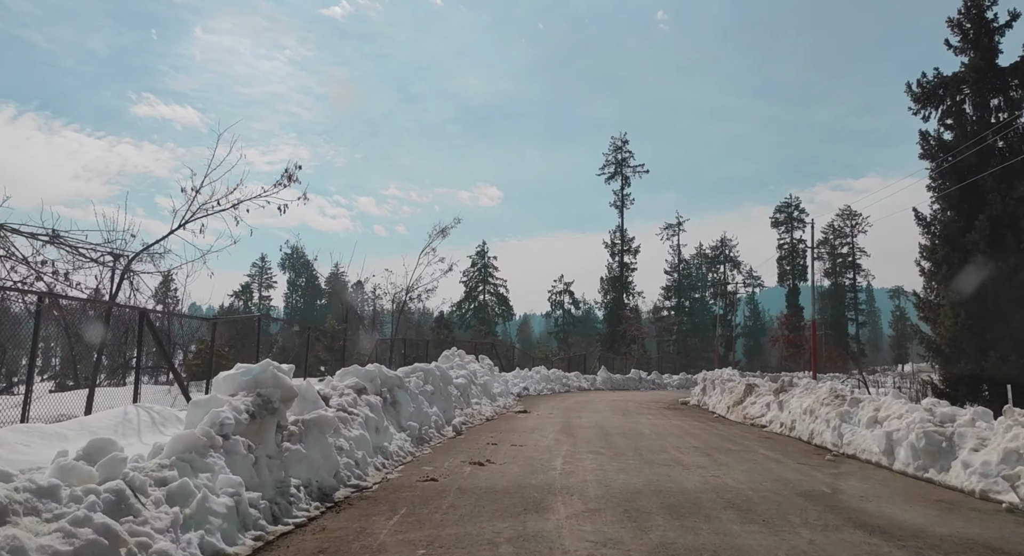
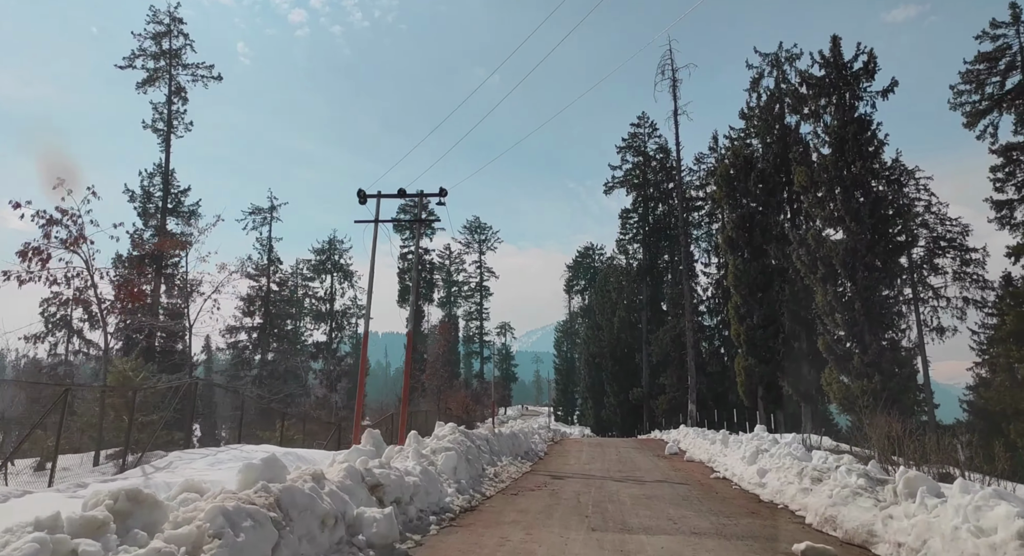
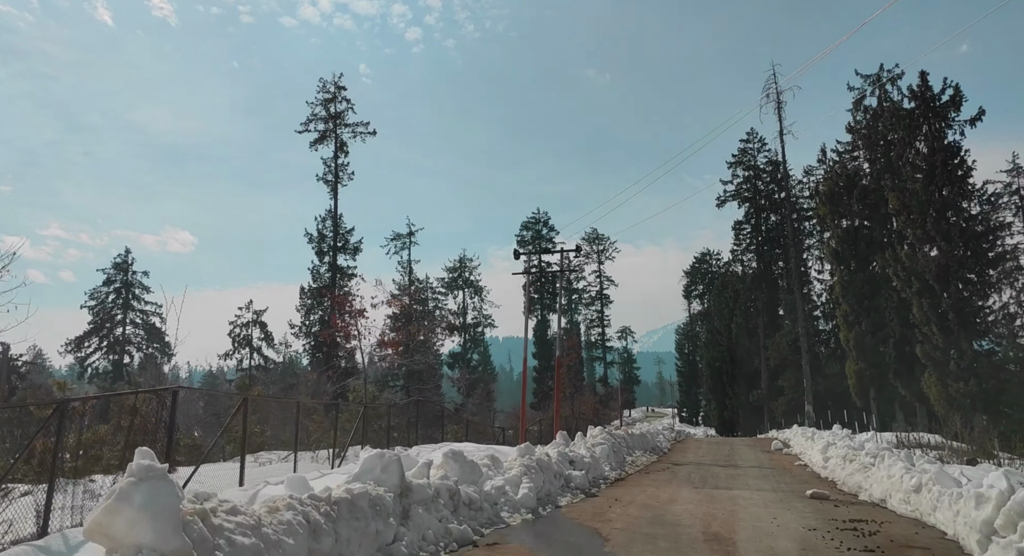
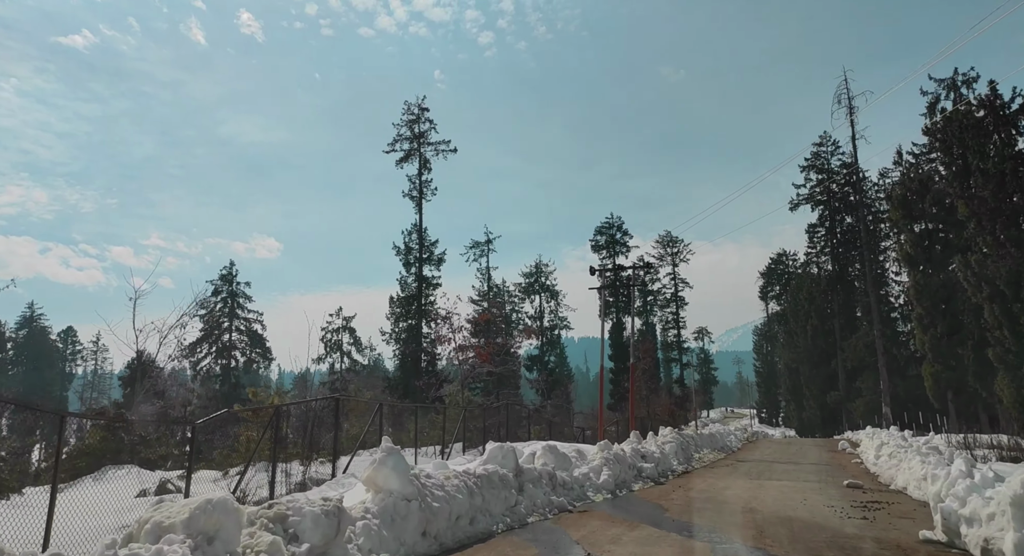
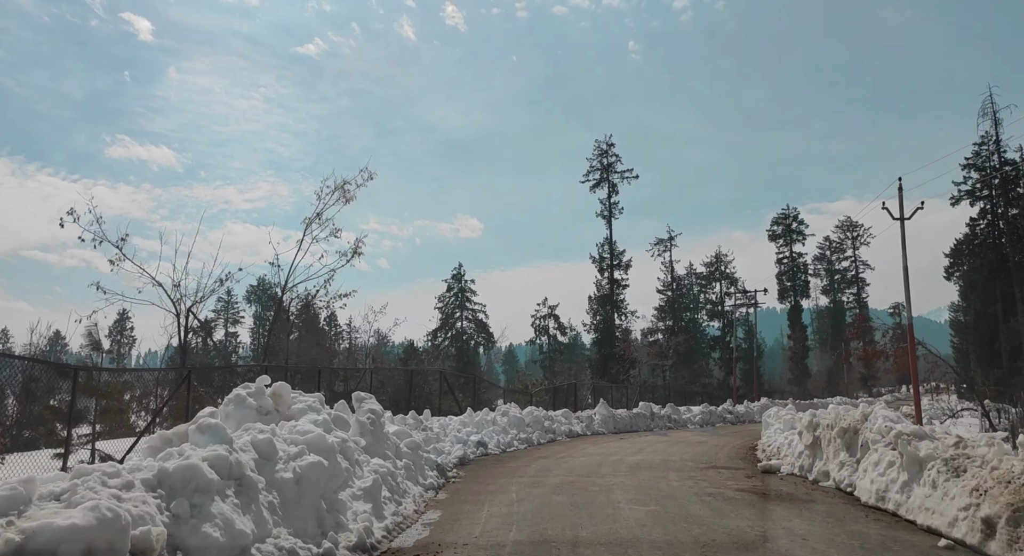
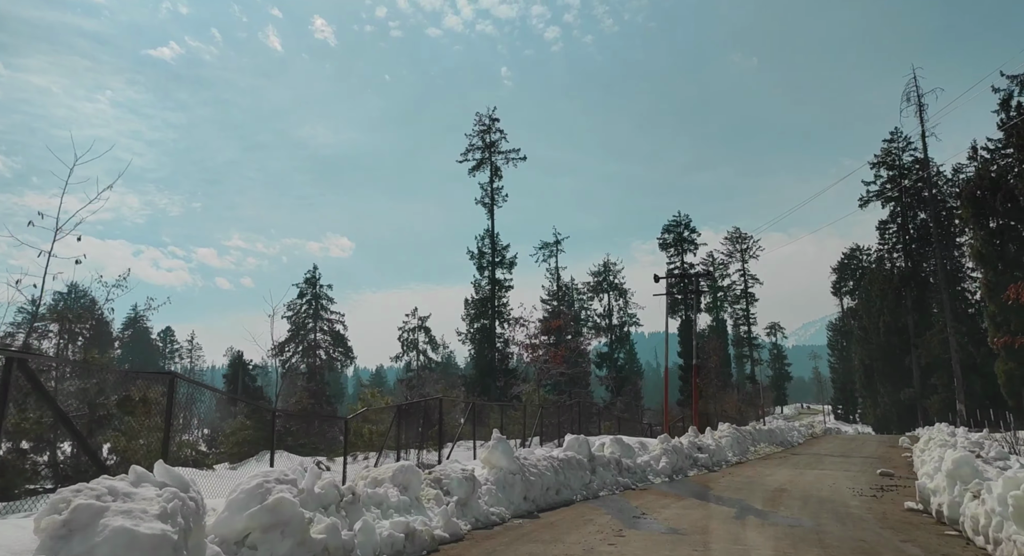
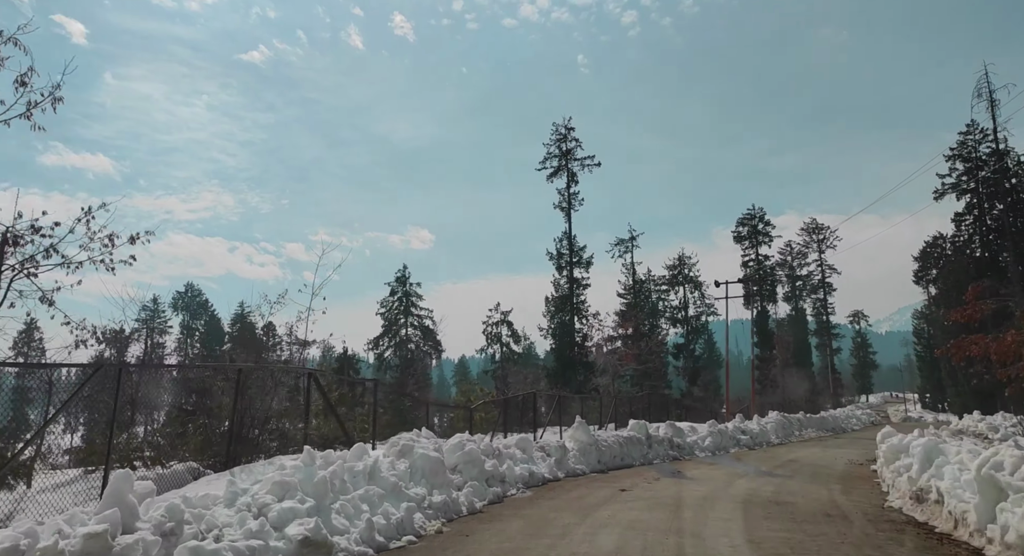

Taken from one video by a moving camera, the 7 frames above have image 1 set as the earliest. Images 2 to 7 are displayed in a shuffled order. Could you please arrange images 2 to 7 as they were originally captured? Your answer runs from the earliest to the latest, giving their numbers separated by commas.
5, 7, 6, 4, 3, 2
